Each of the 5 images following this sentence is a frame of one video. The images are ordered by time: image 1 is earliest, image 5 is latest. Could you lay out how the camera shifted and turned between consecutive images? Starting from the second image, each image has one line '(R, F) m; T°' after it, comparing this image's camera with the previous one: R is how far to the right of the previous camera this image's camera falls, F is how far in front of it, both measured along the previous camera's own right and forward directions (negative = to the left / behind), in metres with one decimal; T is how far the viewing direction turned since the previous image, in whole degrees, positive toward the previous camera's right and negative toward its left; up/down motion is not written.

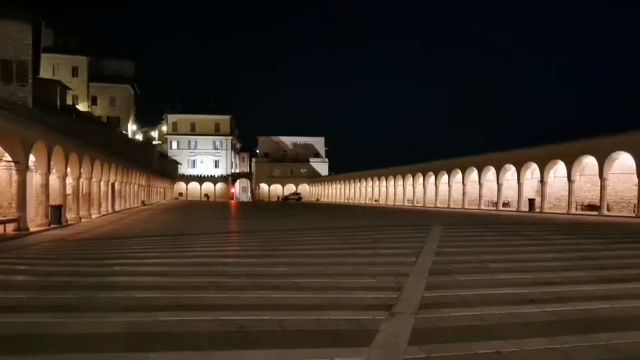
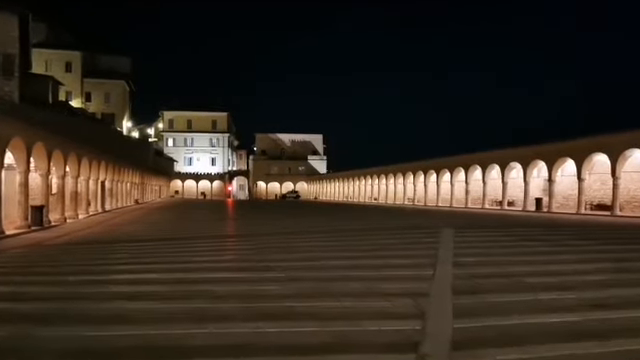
(0.0, +0.9) m; 0°
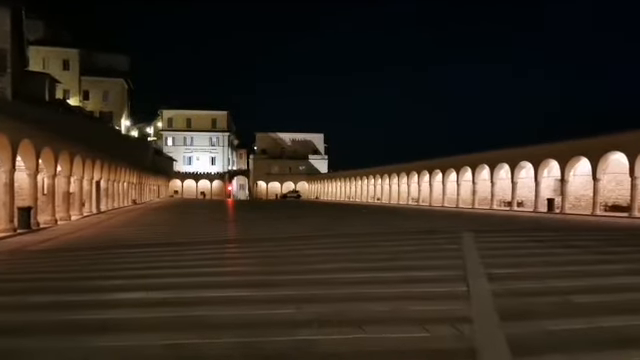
(-0.1, +0.8) m; 0°
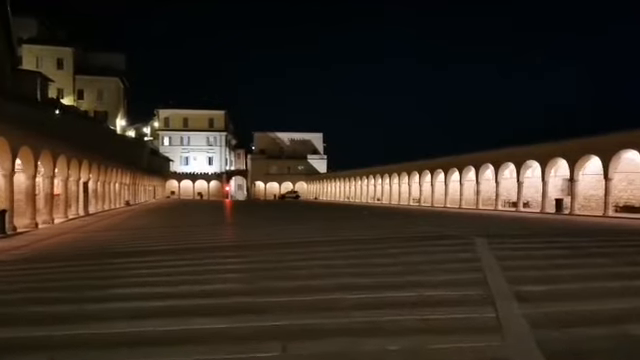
(0.0, +0.9) m; 0°
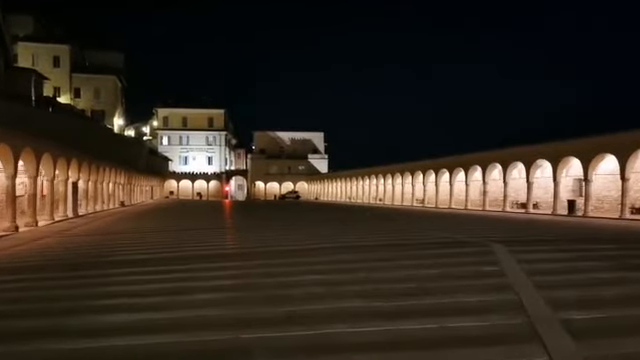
(0.0, +0.9) m; 0°
